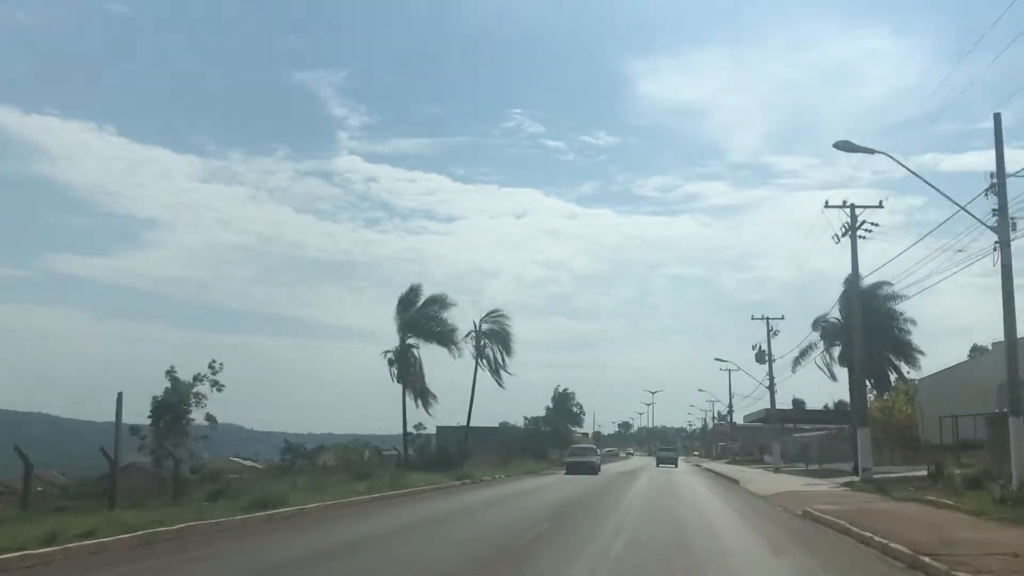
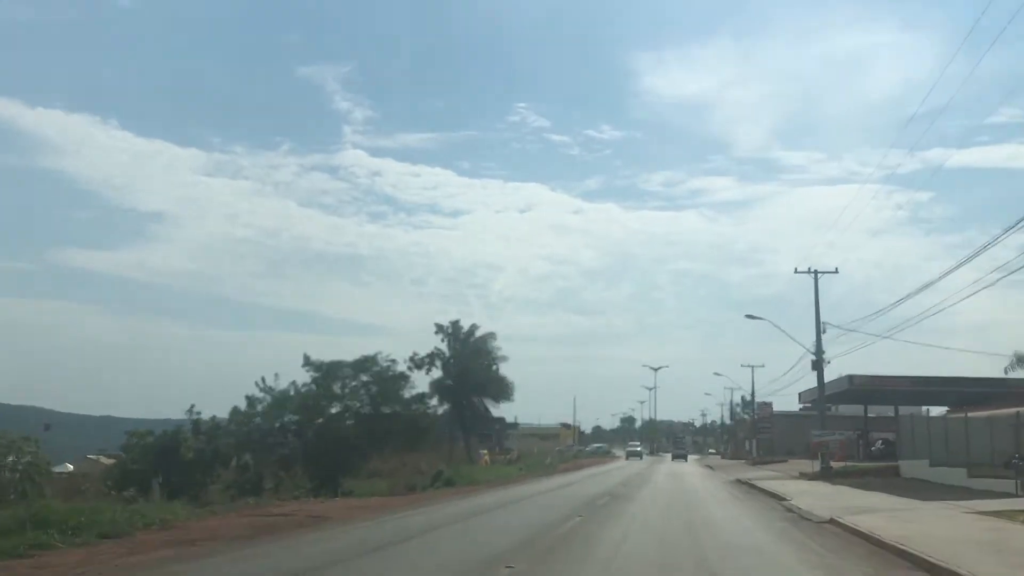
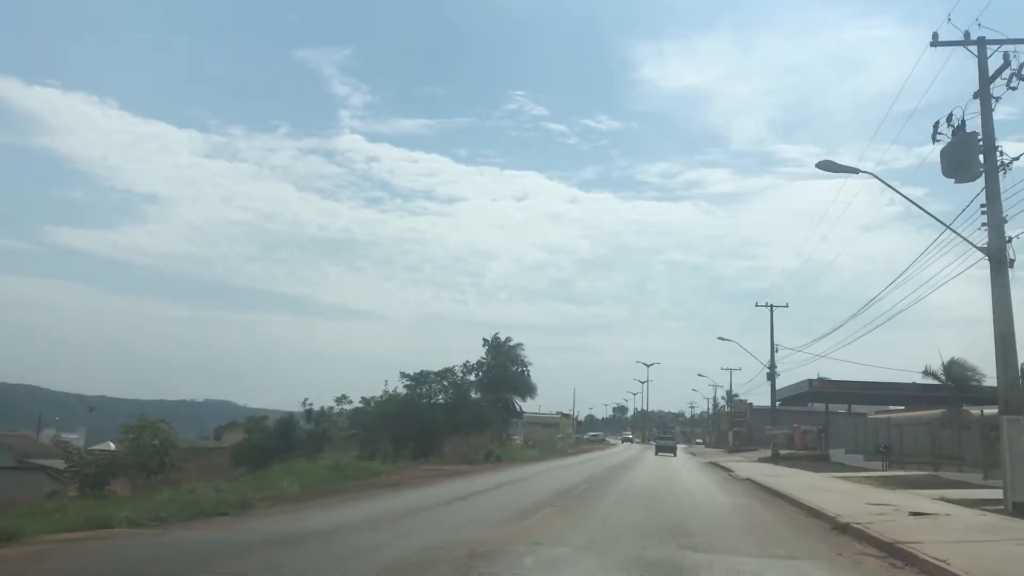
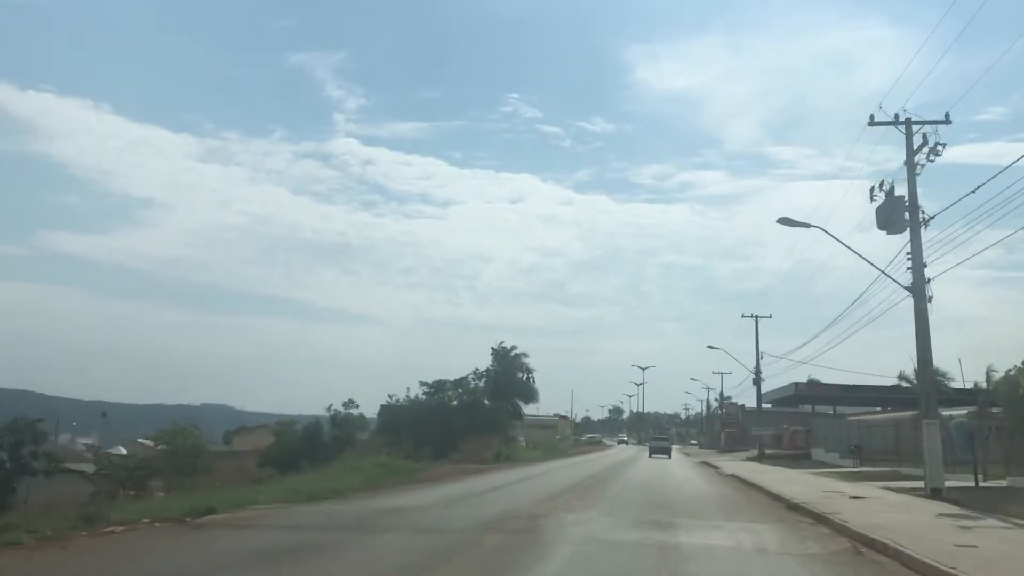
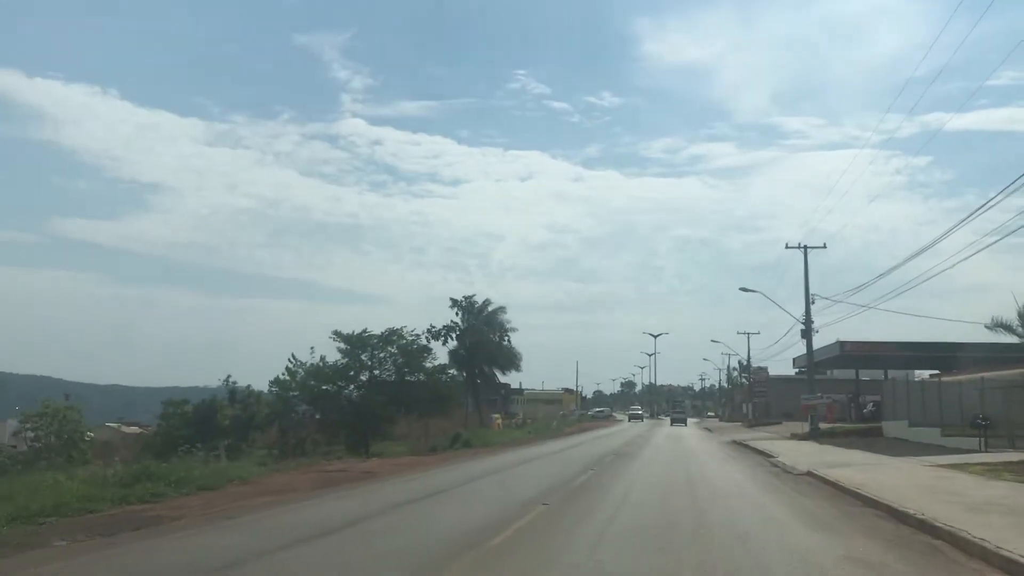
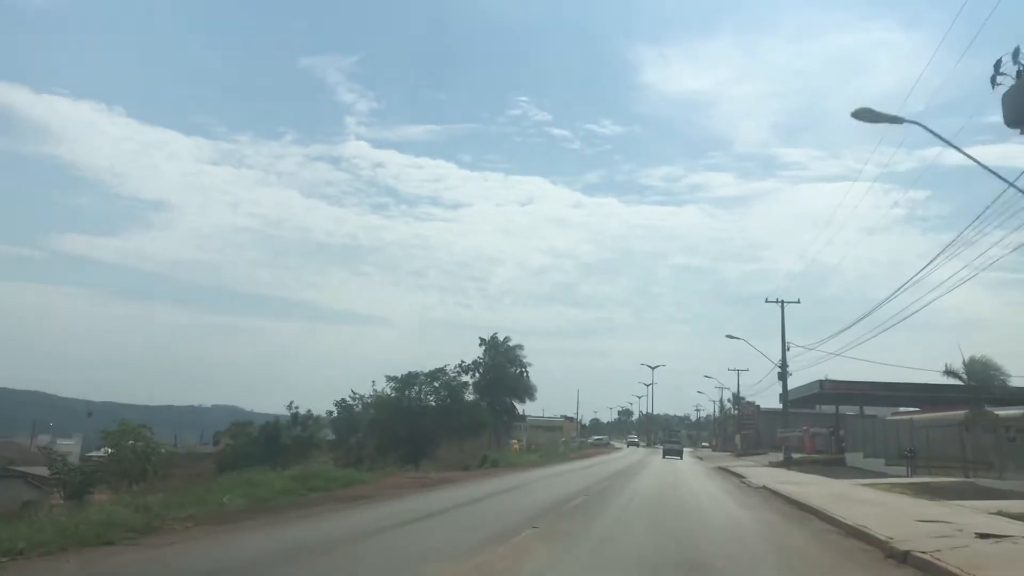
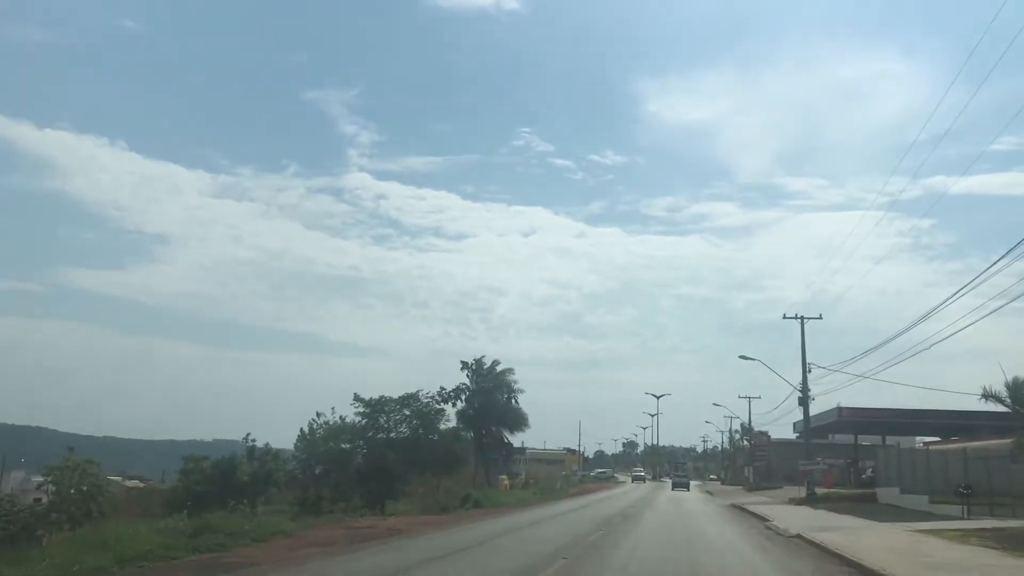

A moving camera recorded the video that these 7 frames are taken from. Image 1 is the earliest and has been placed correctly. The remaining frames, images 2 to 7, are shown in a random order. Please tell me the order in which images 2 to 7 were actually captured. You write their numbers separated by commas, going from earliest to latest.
4, 3, 6, 7, 5, 2
